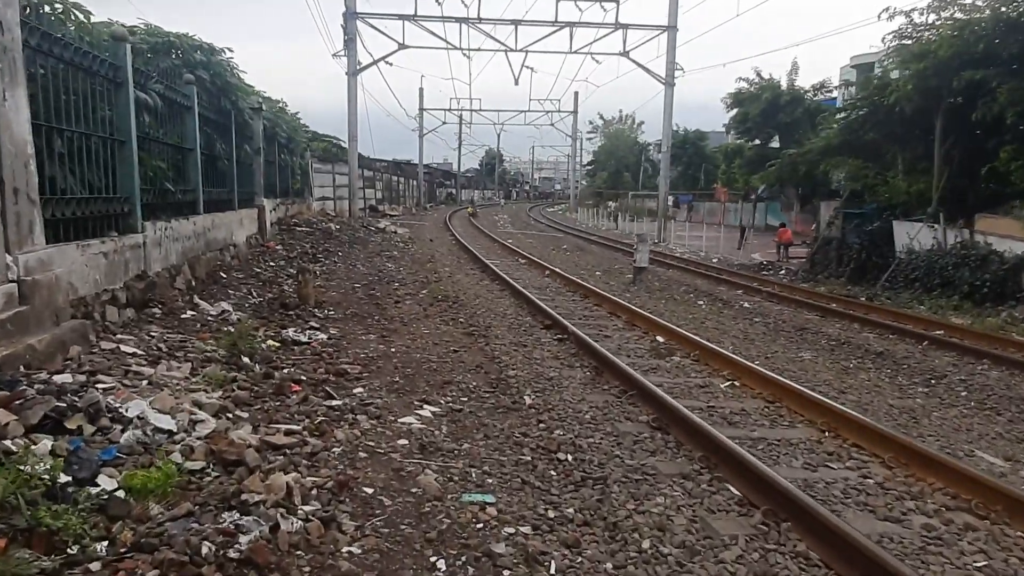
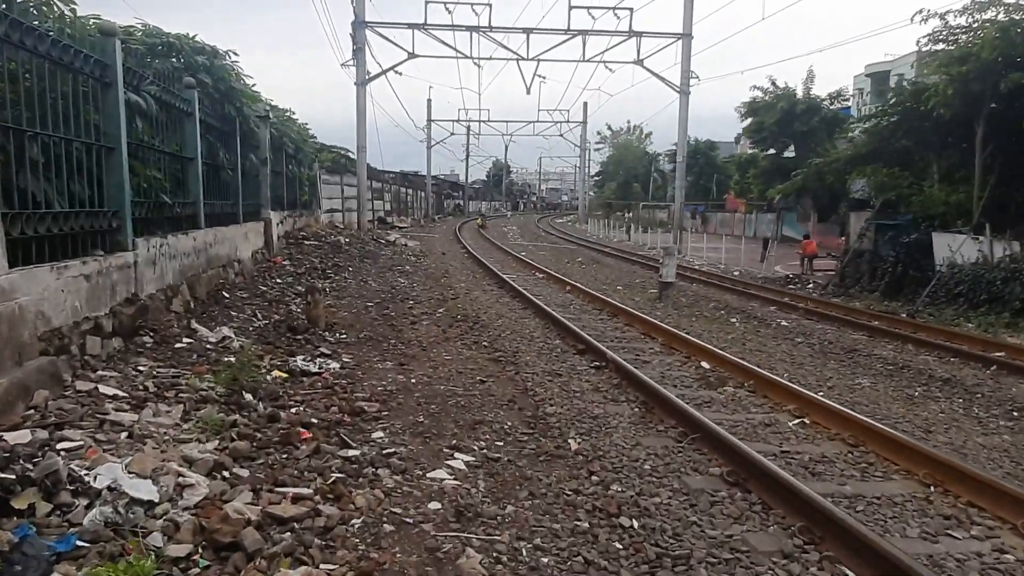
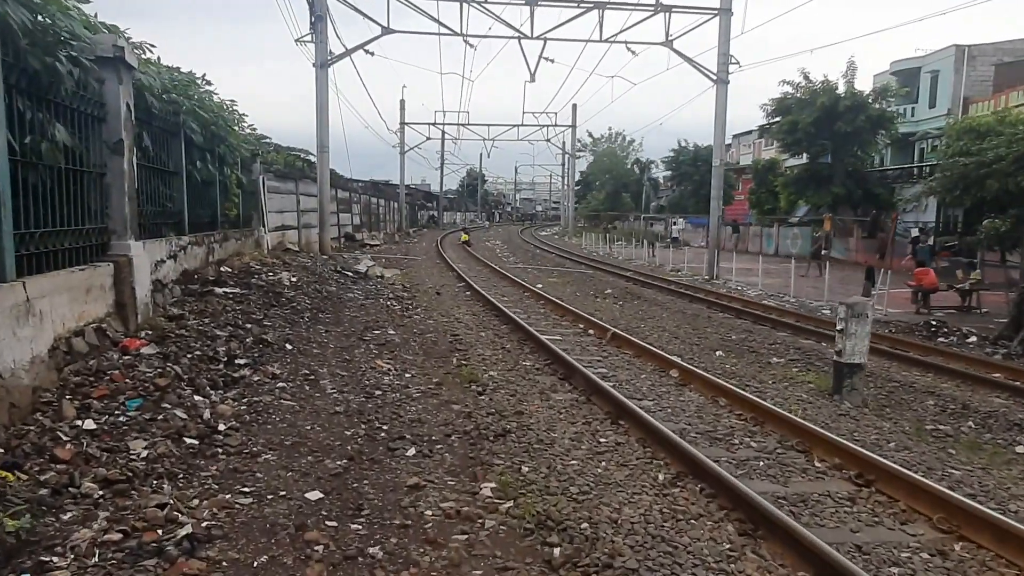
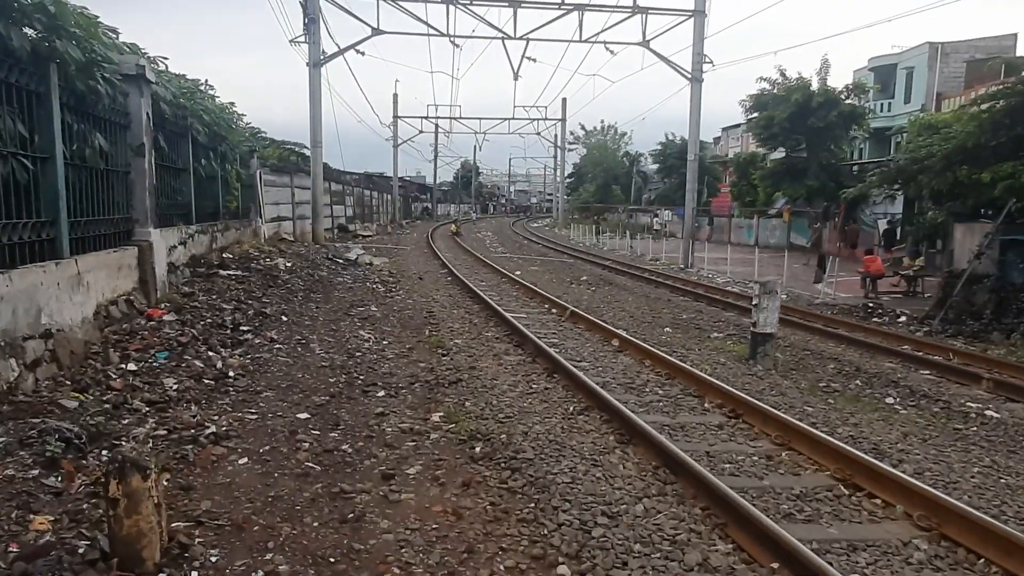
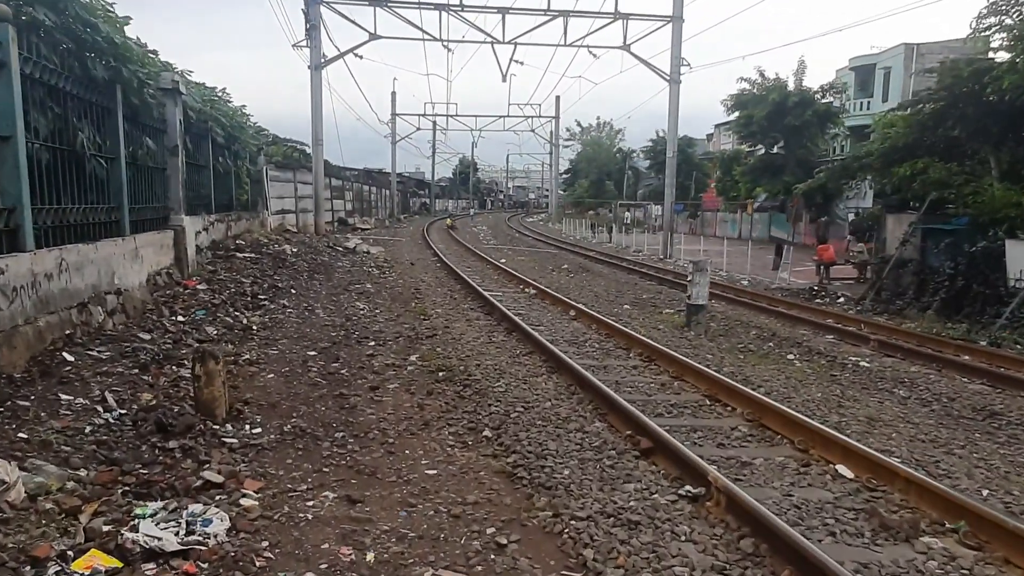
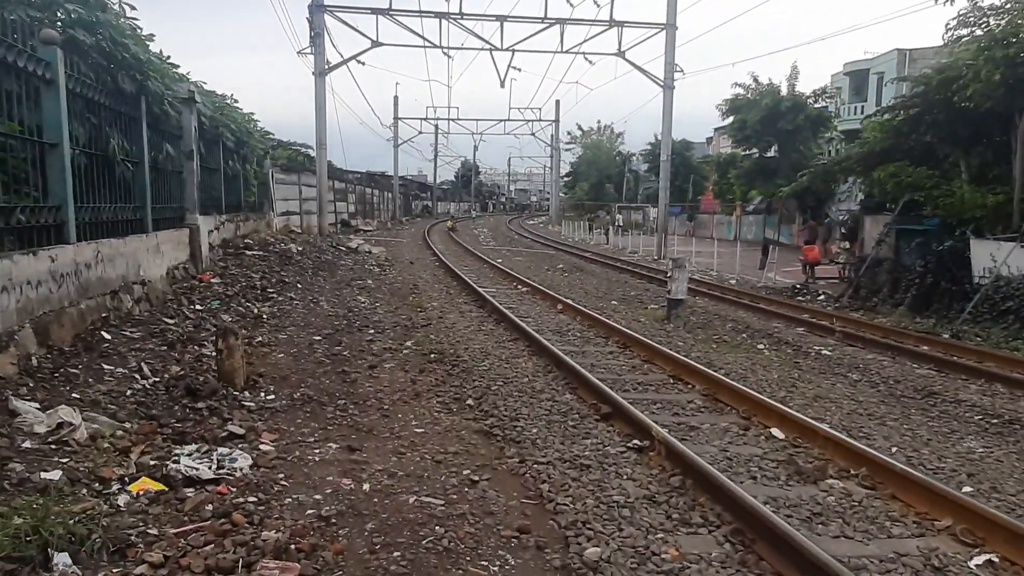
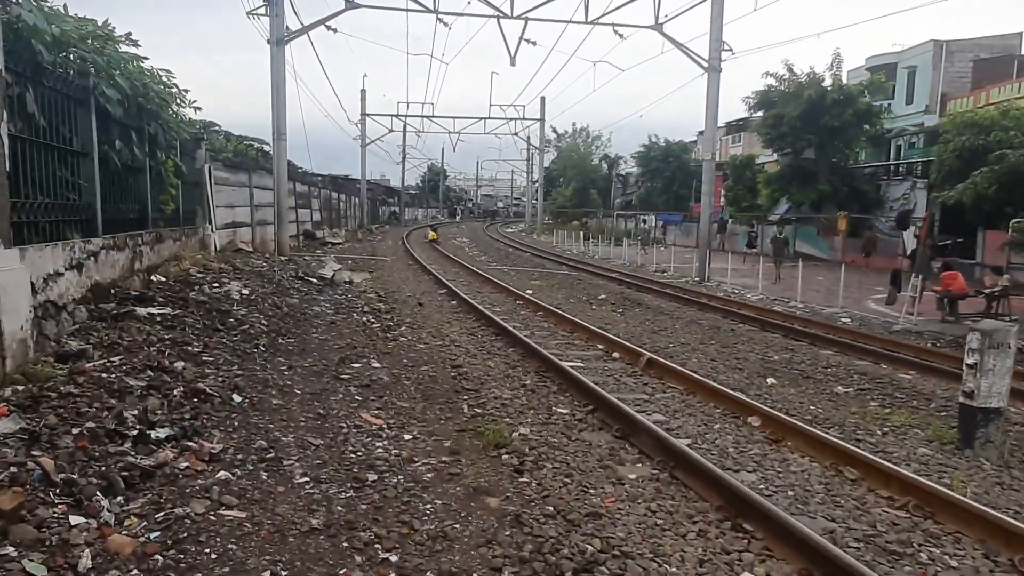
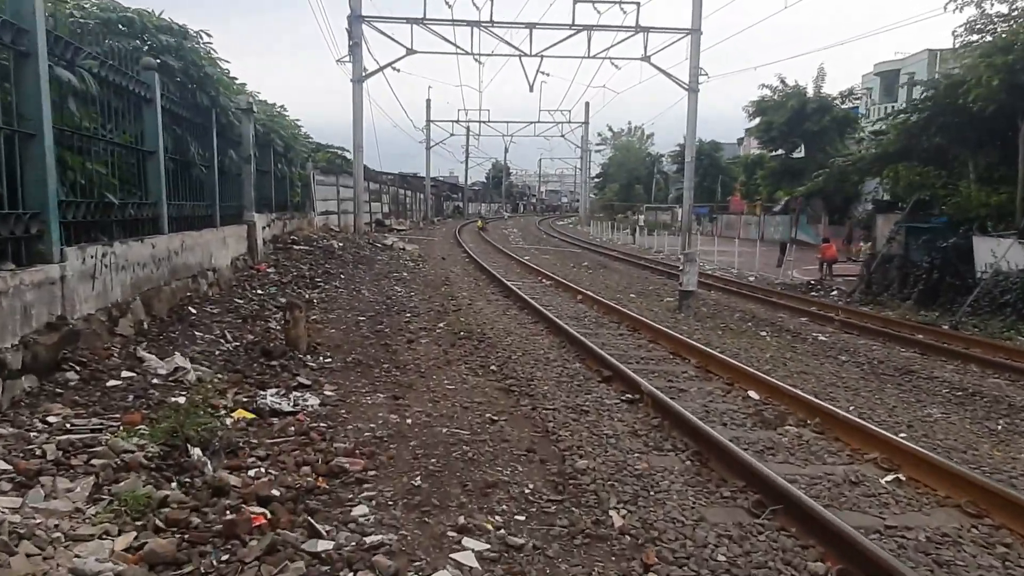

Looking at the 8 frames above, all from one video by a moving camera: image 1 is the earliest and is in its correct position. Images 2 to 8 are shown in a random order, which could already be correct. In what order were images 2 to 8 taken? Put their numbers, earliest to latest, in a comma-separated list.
2, 8, 6, 5, 4, 3, 7
